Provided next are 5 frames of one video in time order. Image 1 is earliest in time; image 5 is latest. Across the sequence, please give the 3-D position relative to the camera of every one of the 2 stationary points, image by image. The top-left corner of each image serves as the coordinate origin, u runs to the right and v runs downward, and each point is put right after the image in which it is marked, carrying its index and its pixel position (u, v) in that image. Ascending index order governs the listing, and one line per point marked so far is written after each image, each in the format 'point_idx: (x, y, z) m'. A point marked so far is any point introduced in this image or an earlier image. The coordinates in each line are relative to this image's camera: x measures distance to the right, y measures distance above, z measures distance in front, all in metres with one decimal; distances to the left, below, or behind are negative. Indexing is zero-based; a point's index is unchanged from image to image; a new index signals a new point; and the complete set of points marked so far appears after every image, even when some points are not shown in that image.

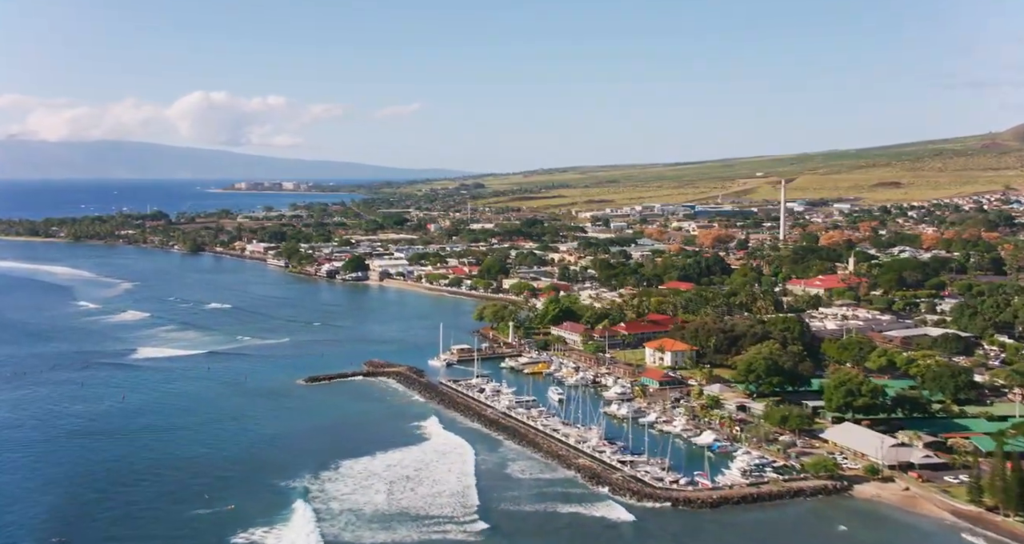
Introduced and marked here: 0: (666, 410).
0: (+2.8, -2.5, +17.2) m
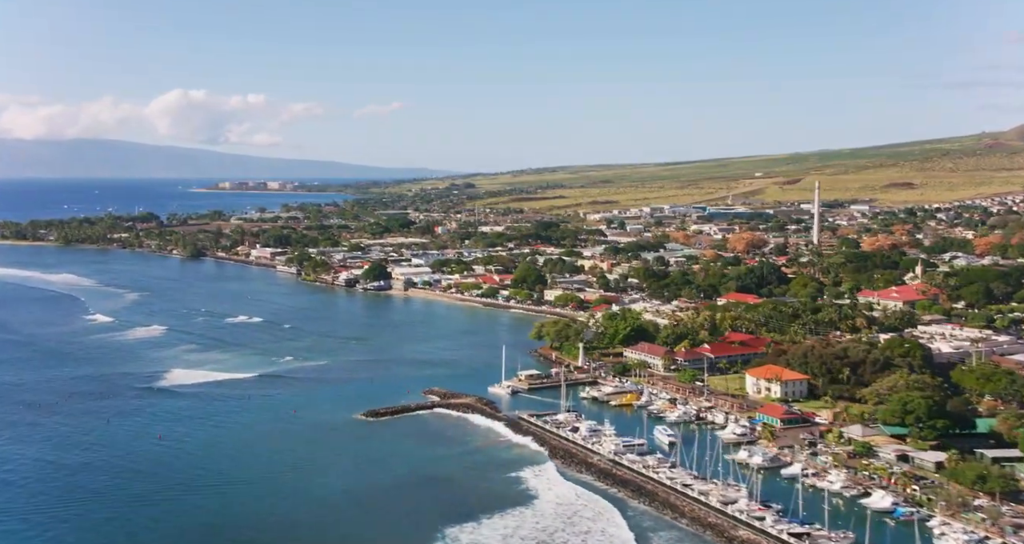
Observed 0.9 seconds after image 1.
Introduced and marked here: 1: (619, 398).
0: (+4.6, -2.8, +14.7) m
1: (+2.2, -2.6, +19.8) m
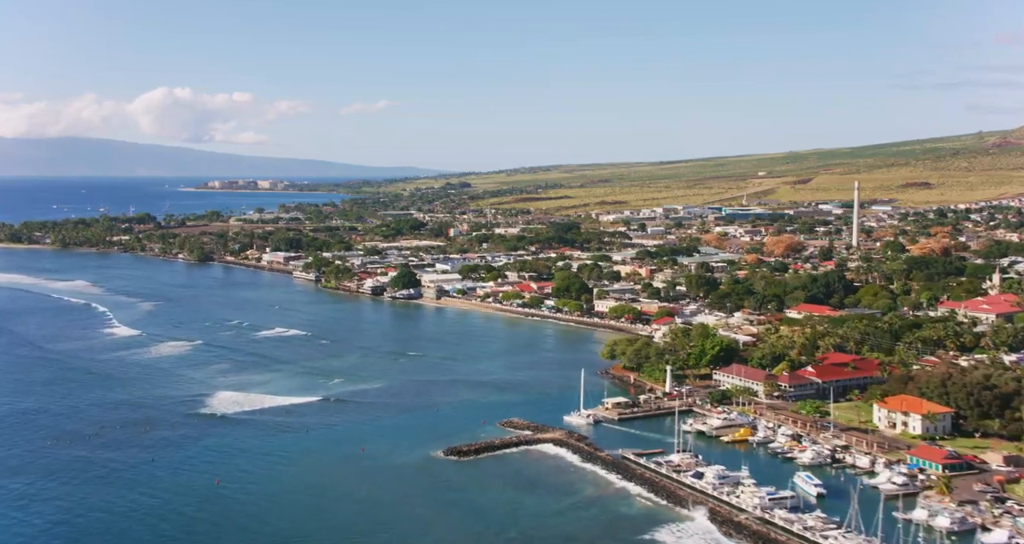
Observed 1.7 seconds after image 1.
0: (+6.4, -3.2, +12.4) m
1: (+4.0, -2.9, +17.4) m
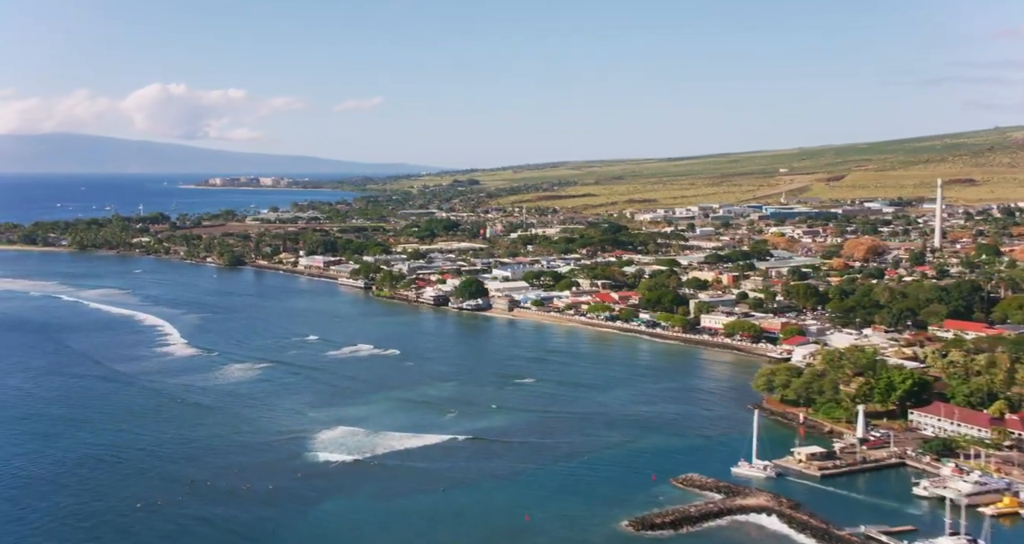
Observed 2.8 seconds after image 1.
0: (+9.3, -3.6, +8.8) m
1: (+6.9, -3.3, +13.9) m
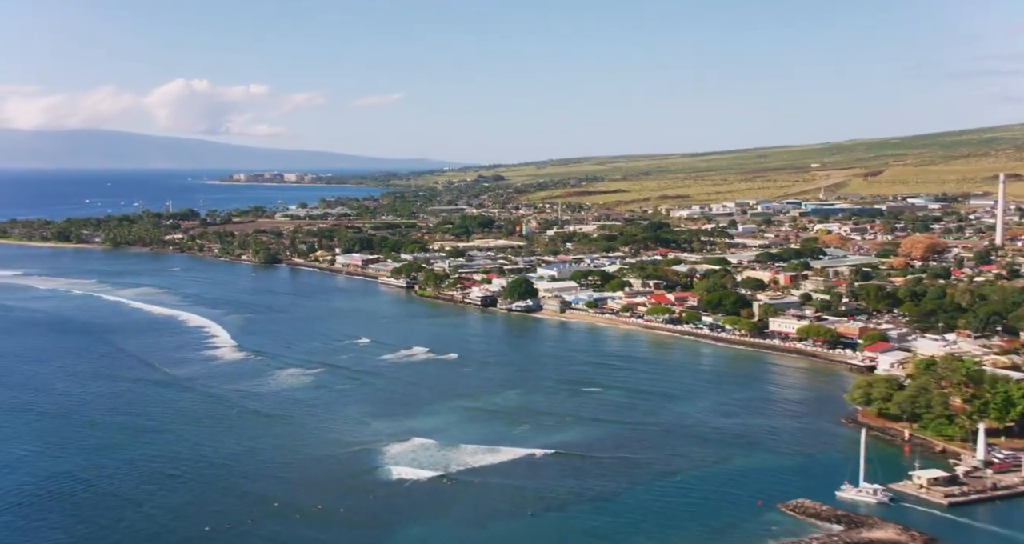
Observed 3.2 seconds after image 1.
0: (+10.5, -3.7, +7.1) m
1: (+8.3, -3.4, +12.3) m
